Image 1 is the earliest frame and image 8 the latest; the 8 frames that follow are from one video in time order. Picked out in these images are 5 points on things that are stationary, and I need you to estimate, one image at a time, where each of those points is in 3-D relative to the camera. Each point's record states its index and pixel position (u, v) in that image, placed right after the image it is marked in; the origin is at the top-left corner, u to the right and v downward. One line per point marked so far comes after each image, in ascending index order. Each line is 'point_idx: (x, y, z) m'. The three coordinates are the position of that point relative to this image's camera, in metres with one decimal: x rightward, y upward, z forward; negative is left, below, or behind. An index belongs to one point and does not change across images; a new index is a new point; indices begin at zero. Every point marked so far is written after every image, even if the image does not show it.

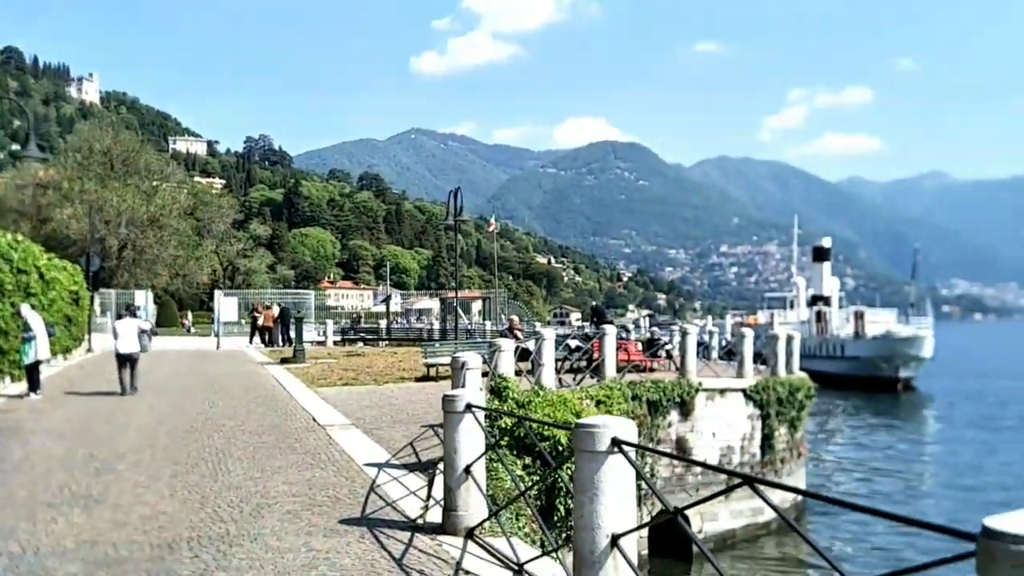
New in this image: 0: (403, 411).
0: (-1.6, -1.8, +15.6) m
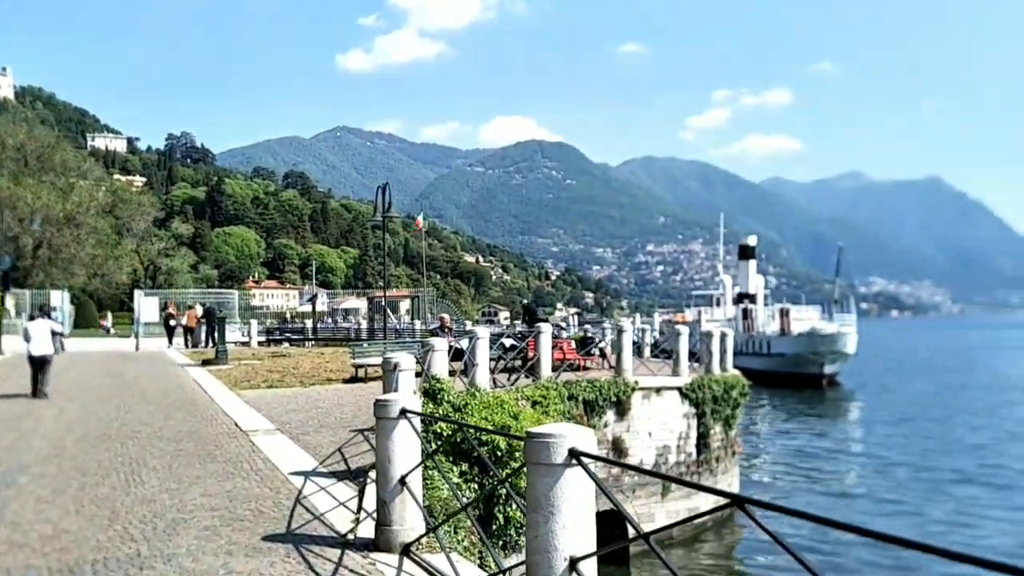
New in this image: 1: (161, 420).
0: (-2.5, -1.7, +14.9) m
1: (-4.7, -1.8, +14.4) m
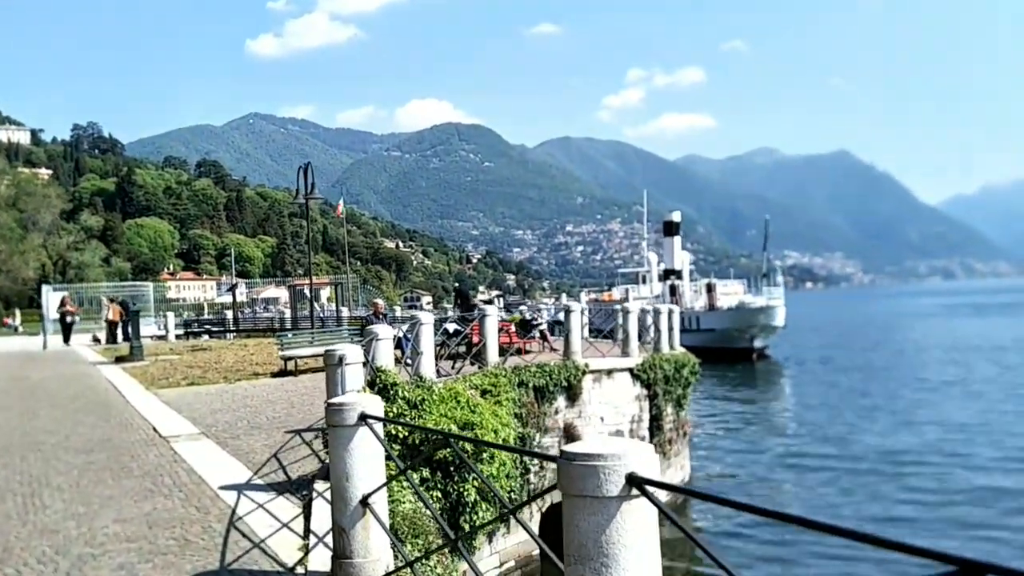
0: (-3.1, -1.6, +13.5) m
1: (-5.3, -1.7, +12.8) m
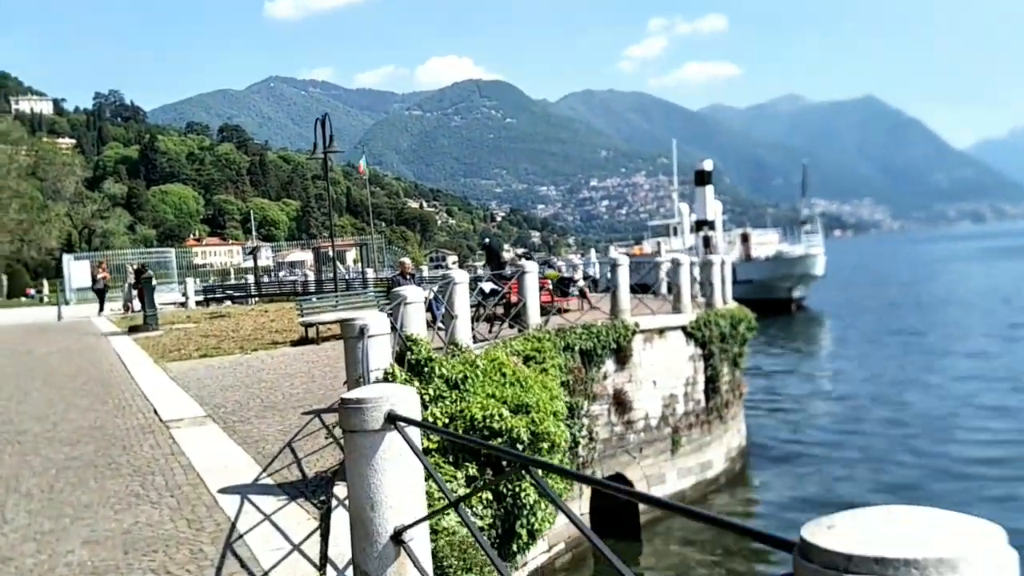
0: (-2.6, -1.1, +11.9) m
1: (-4.7, -1.3, +11.3) m
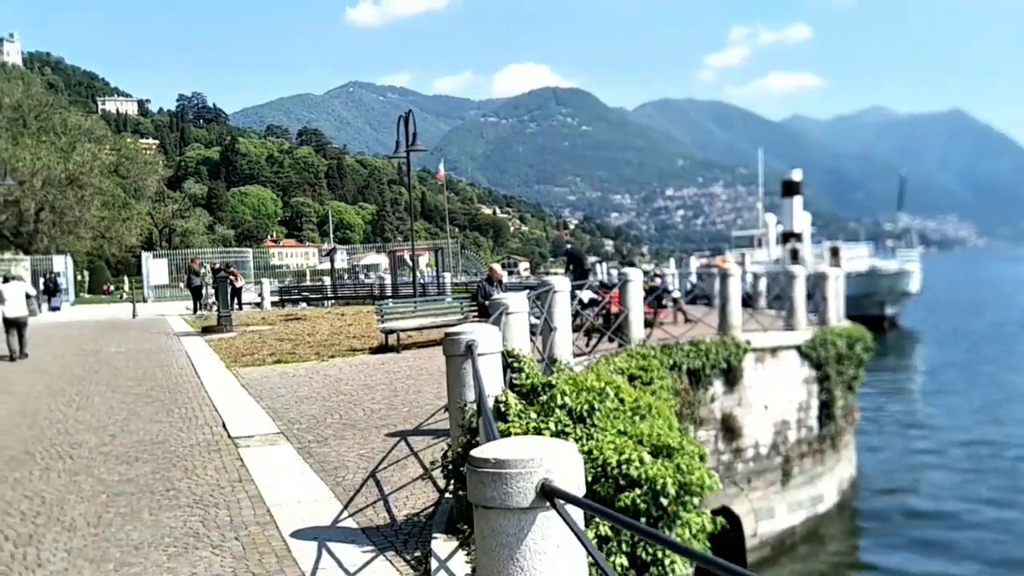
0: (-1.6, -1.2, +10.7) m
1: (-3.7, -1.3, +10.2) m
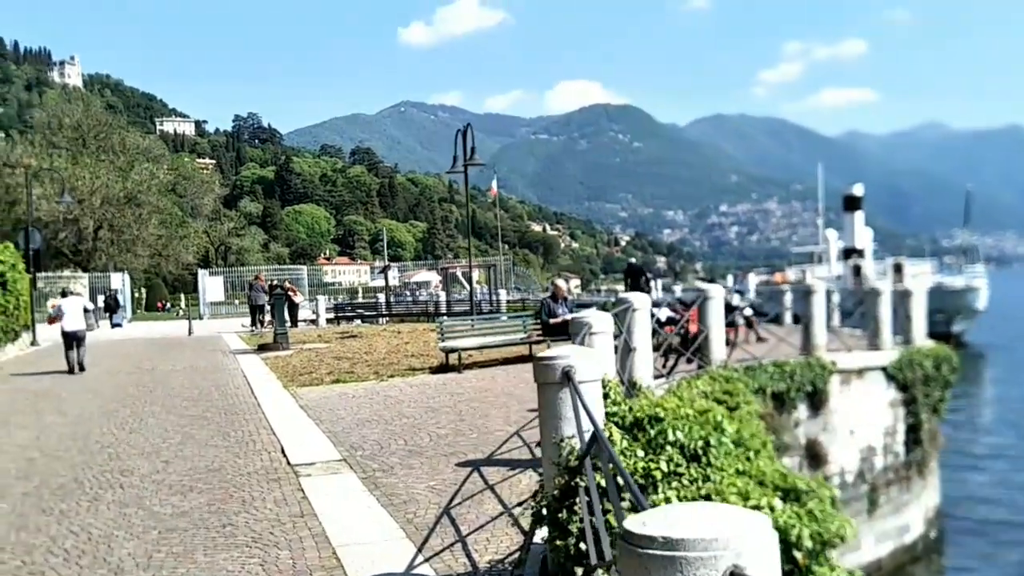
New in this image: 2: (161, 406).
0: (-0.9, -1.3, +10.1) m
1: (-3.1, -1.4, +9.7) m
2: (-4.1, -1.4, +12.8) m
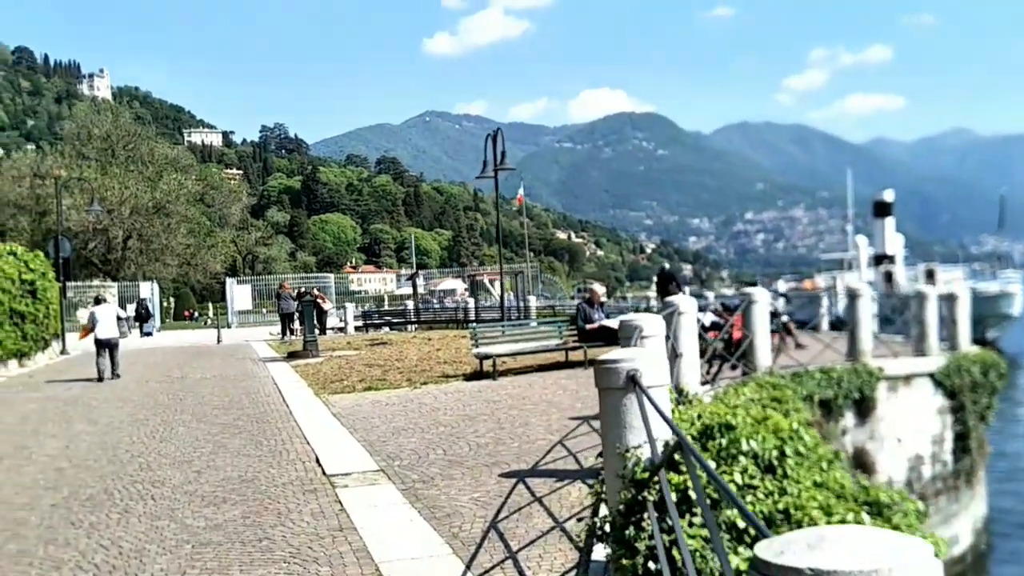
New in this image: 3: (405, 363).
0: (-0.5, -1.4, +9.8) m
1: (-2.7, -1.5, +9.4) m
2: (-3.7, -1.5, +12.6) m
3: (-1.9, -1.3, +19.1) m
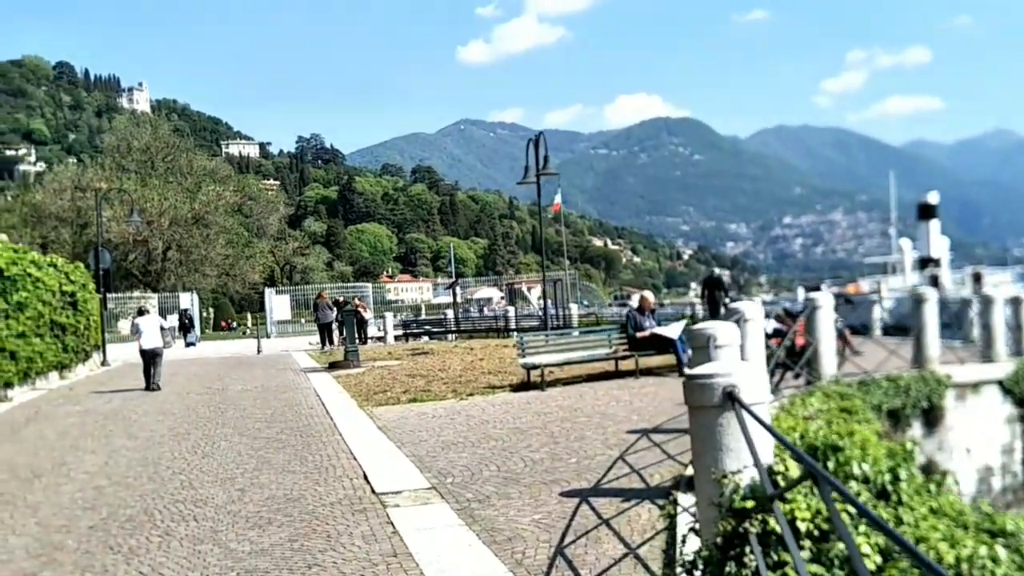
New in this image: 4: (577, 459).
0: (0.0, -1.4, +9.3) m
1: (-2.2, -1.6, +9.0) m
2: (-3.1, -1.6, +12.2) m
3: (-1.1, -1.4, +18.7) m
4: (+0.5, -1.4, +8.7) m
